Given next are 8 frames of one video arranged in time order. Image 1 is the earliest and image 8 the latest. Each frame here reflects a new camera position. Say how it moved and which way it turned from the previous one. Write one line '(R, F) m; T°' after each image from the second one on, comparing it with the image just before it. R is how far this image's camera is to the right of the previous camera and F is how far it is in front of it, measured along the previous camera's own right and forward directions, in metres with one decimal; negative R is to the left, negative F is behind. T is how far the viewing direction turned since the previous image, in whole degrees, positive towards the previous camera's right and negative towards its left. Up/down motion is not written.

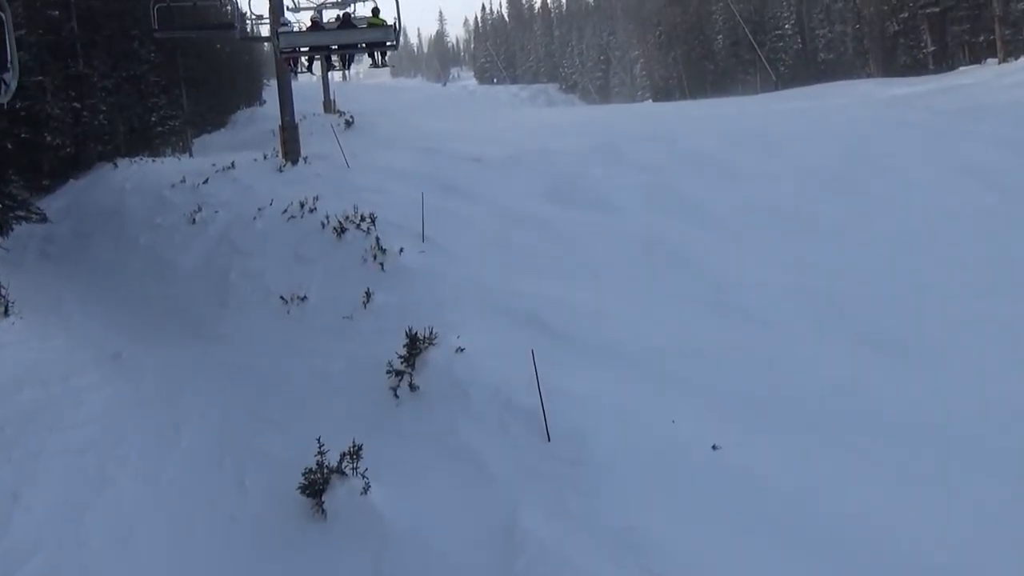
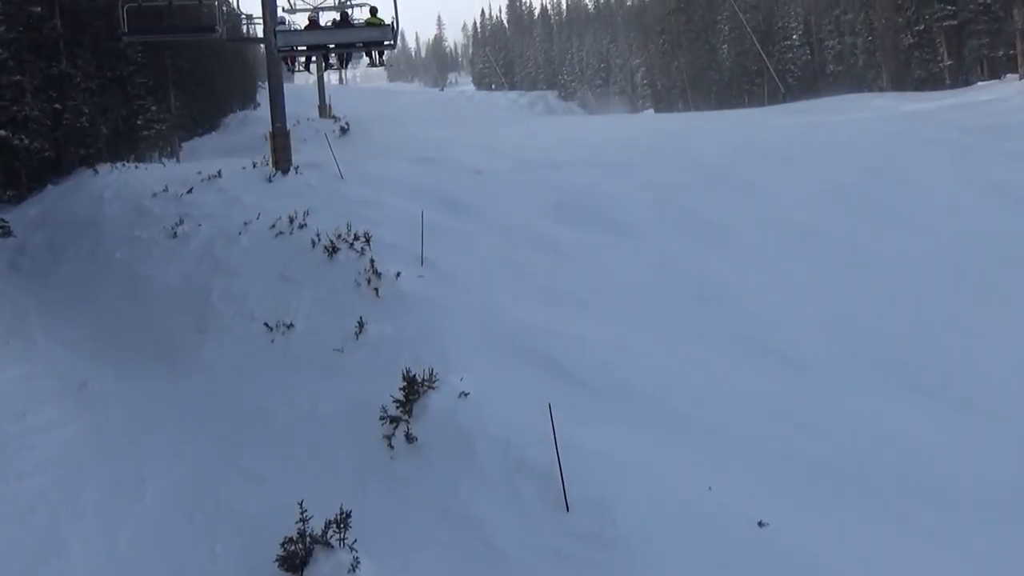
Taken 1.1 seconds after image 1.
(-0.1, +0.8) m; 0°
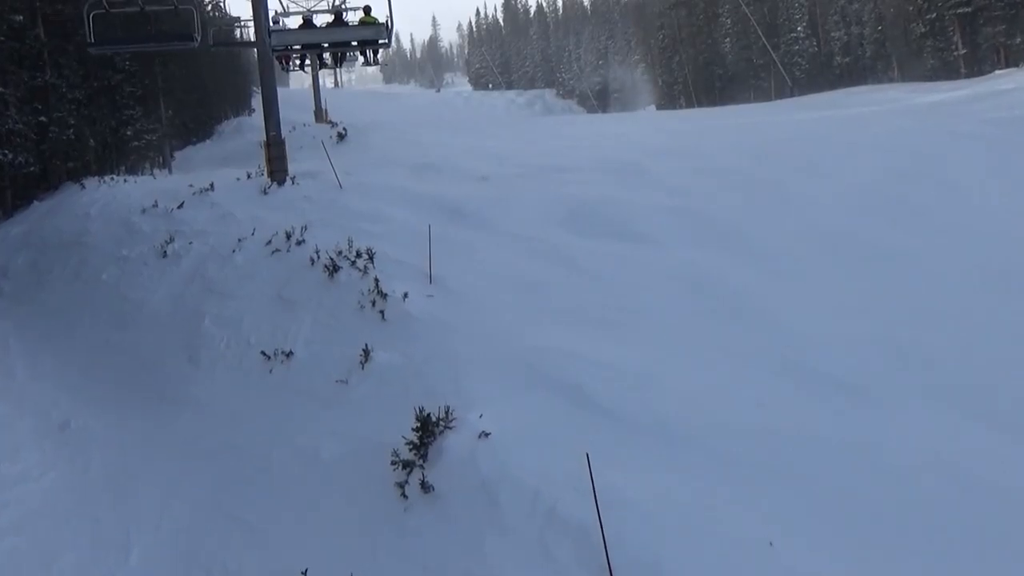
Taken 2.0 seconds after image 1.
(-0.1, +0.7) m; 0°
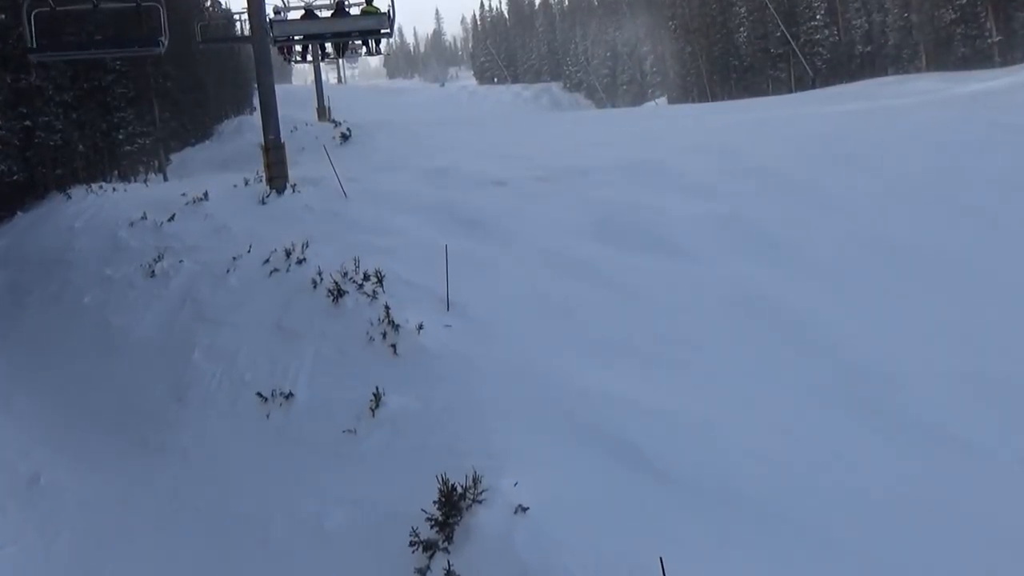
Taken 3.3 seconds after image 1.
(-0.1, +1.0) m; 0°
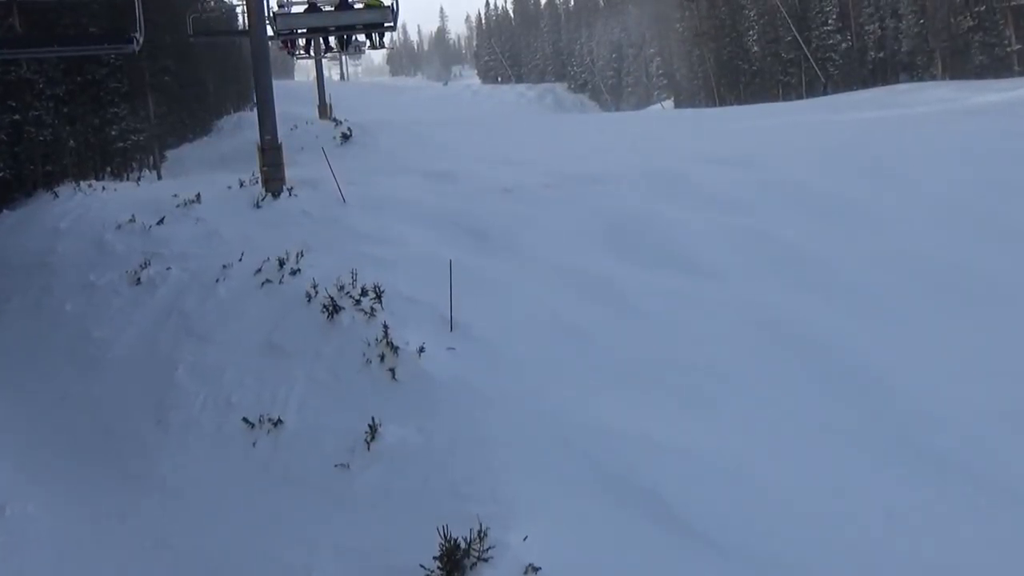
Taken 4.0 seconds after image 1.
(-0.1, +0.5) m; 0°
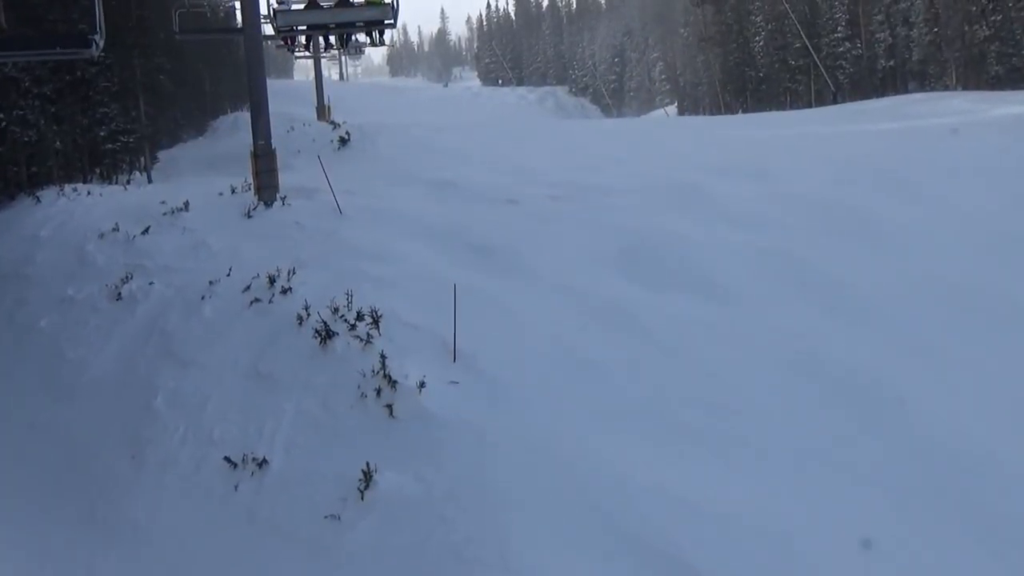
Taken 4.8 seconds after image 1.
(-0.1, +0.6) m; 0°
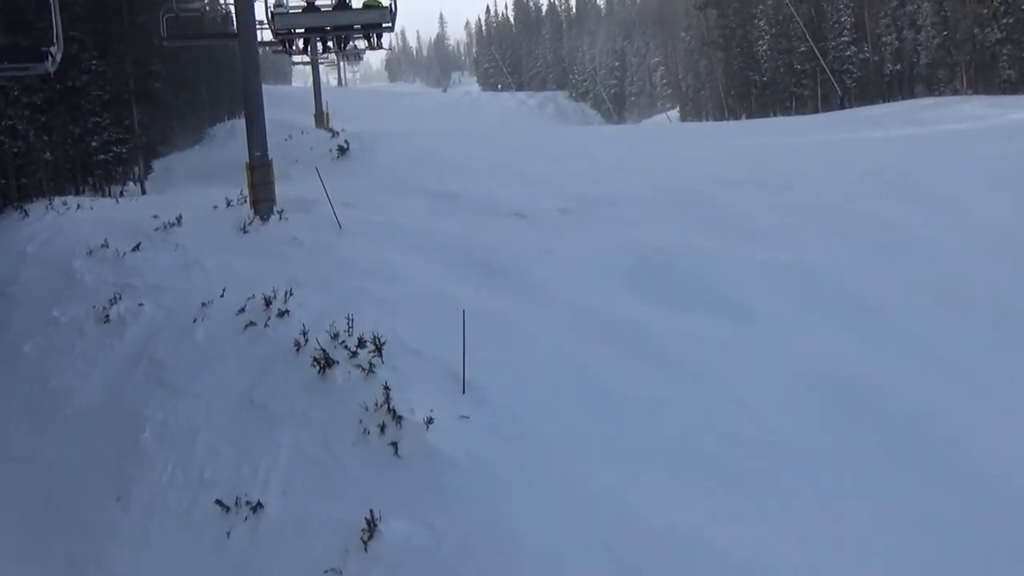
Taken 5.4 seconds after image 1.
(-0.1, +0.4) m; 0°
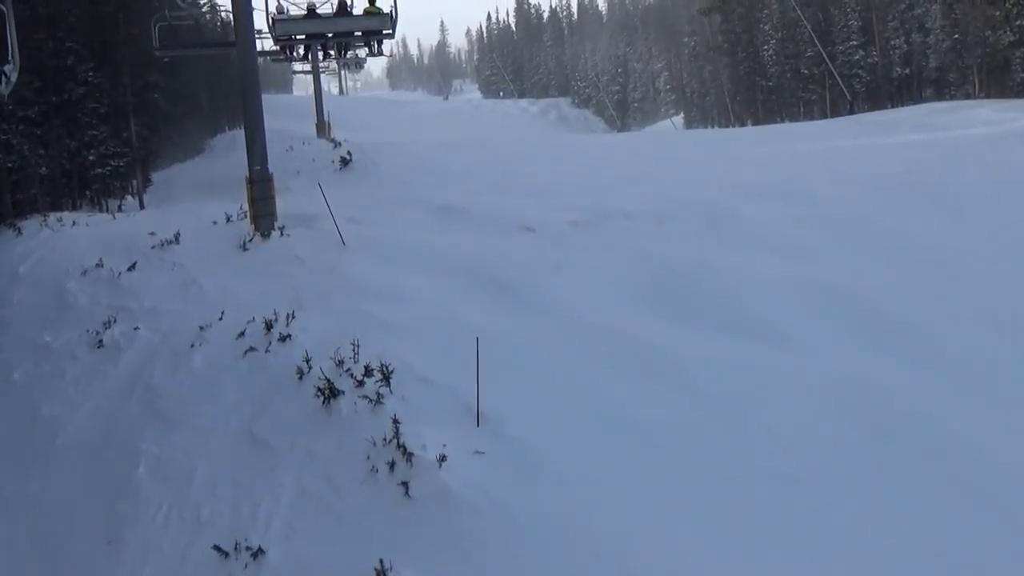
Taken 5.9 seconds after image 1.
(-0.1, +0.4) m; 0°
